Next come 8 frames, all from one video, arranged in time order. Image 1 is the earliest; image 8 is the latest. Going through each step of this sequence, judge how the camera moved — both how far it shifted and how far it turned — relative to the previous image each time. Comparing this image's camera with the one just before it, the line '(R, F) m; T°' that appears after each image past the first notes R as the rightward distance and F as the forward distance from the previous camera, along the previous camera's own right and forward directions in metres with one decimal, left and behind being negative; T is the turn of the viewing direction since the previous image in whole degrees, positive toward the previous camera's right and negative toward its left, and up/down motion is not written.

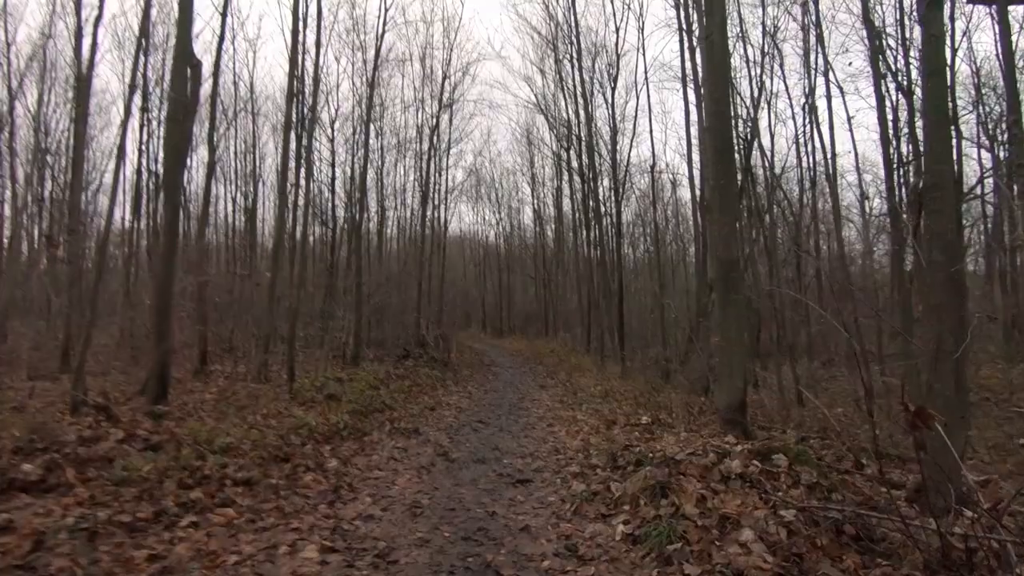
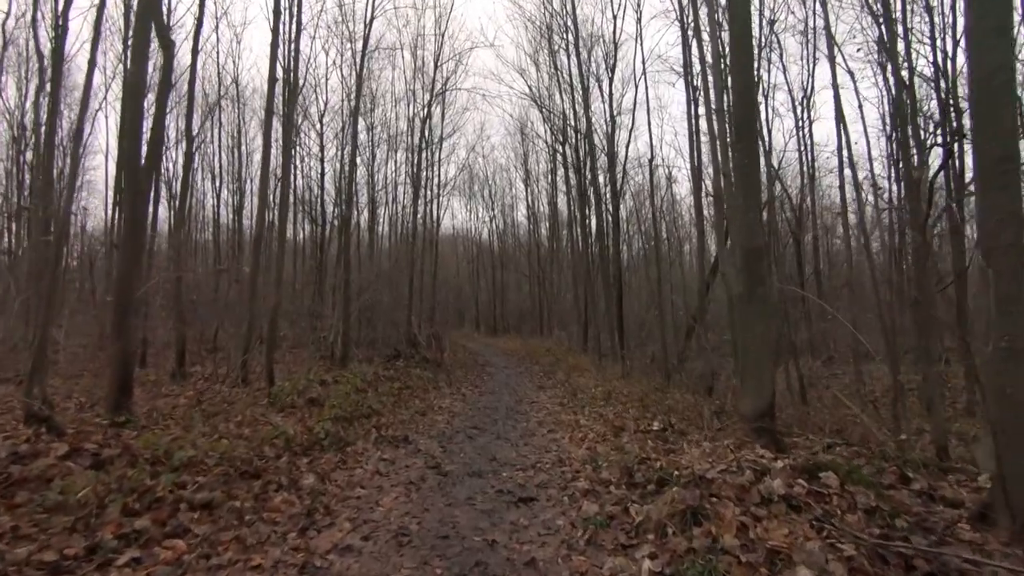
(-0.1, +0.7) m; +1°
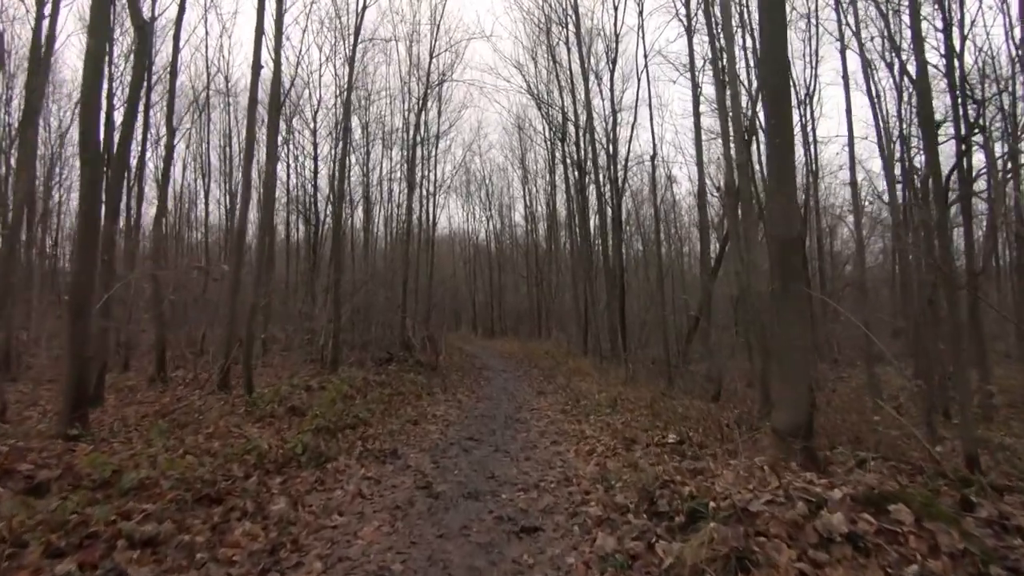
(0.0, +0.7) m; 0°
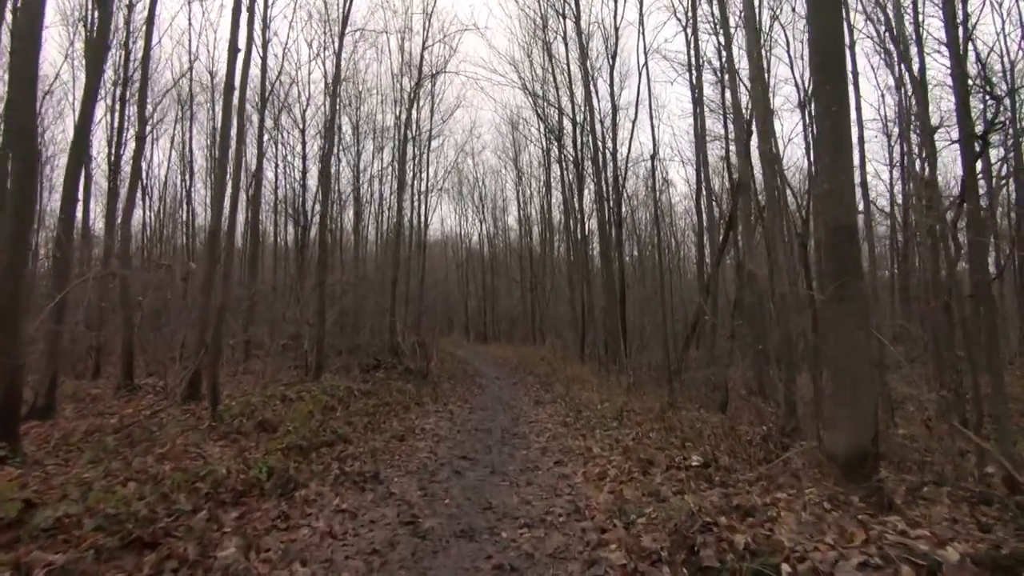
(-0.1, +0.9) m; +1°
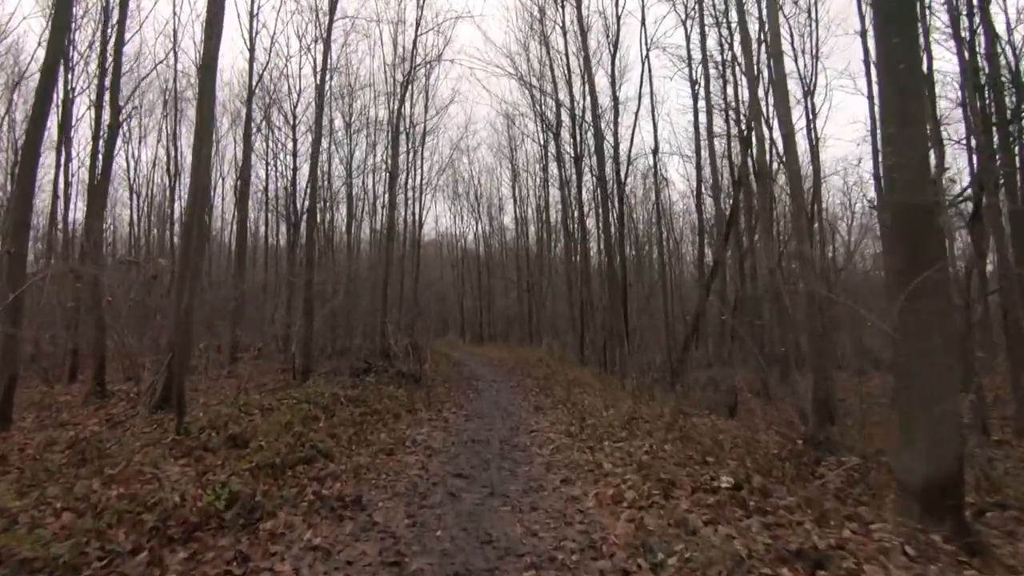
(-0.1, +0.8) m; 0°
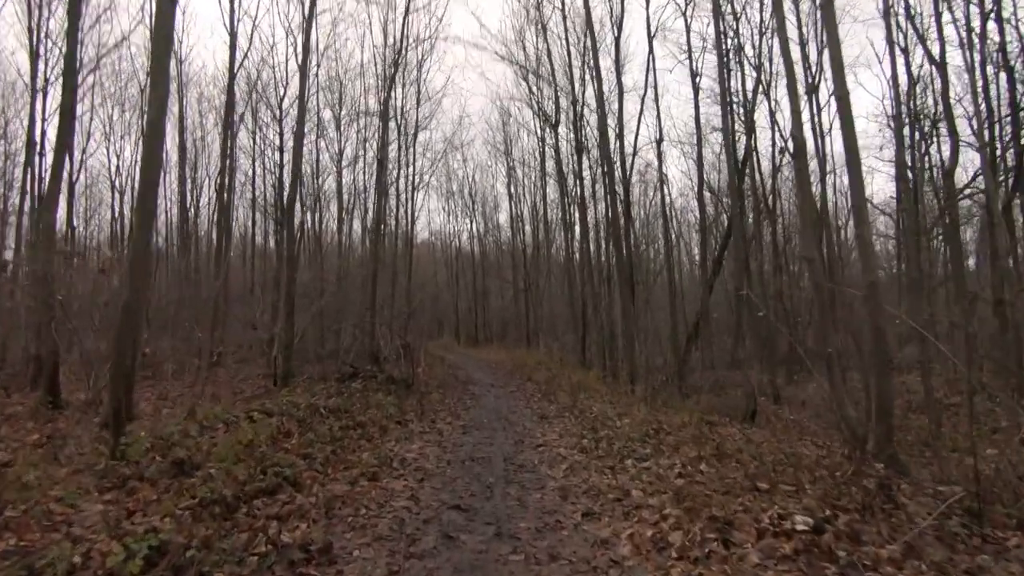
(-0.1, +1.2) m; +1°
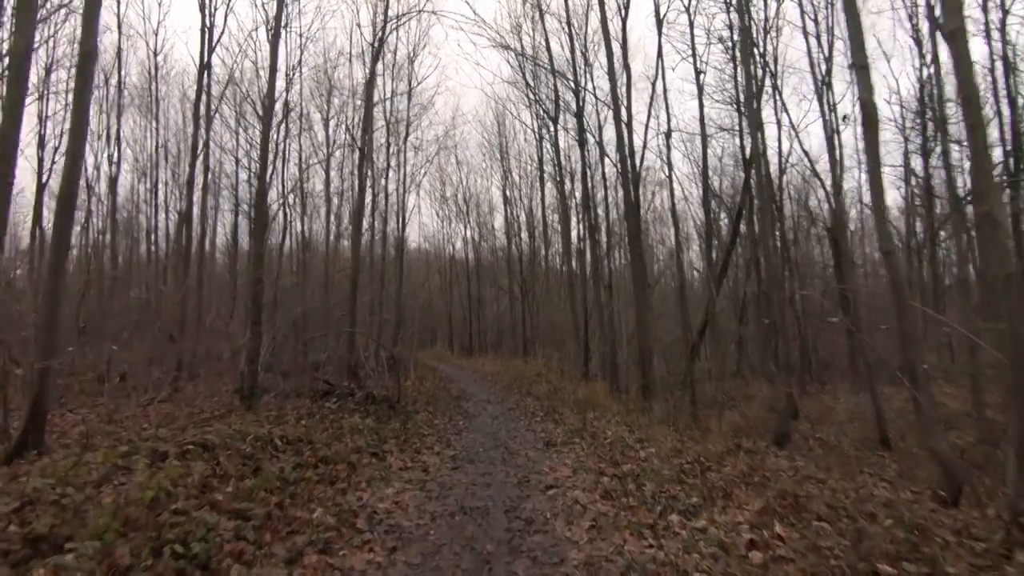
(-0.1, +1.6) m; +1°
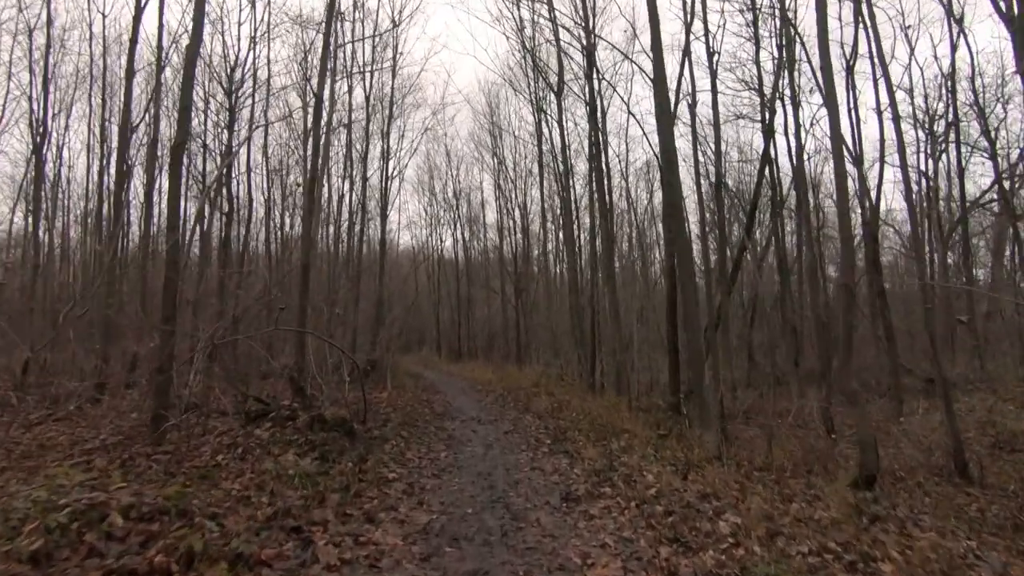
(-0.2, +2.9) m; +1°
